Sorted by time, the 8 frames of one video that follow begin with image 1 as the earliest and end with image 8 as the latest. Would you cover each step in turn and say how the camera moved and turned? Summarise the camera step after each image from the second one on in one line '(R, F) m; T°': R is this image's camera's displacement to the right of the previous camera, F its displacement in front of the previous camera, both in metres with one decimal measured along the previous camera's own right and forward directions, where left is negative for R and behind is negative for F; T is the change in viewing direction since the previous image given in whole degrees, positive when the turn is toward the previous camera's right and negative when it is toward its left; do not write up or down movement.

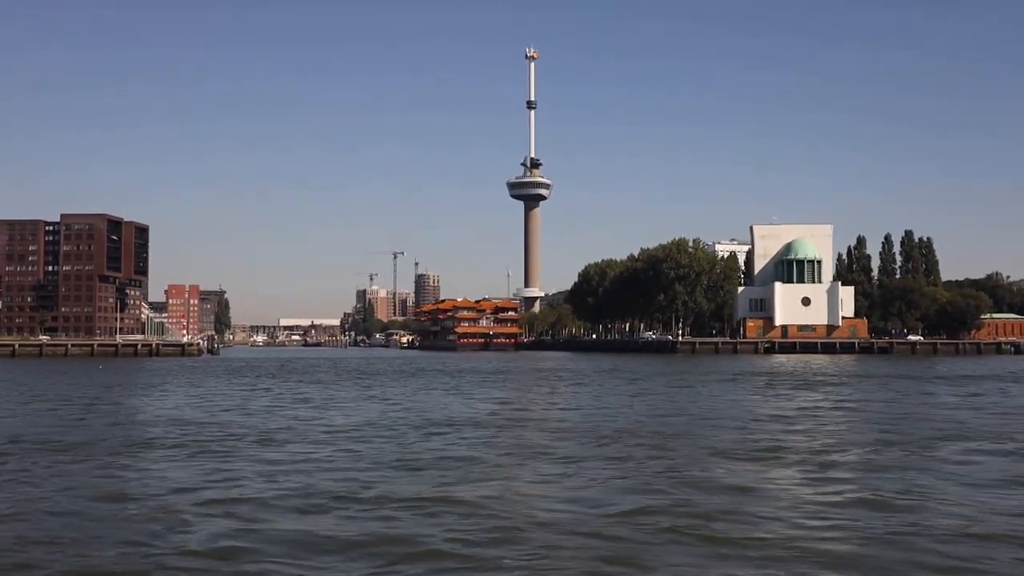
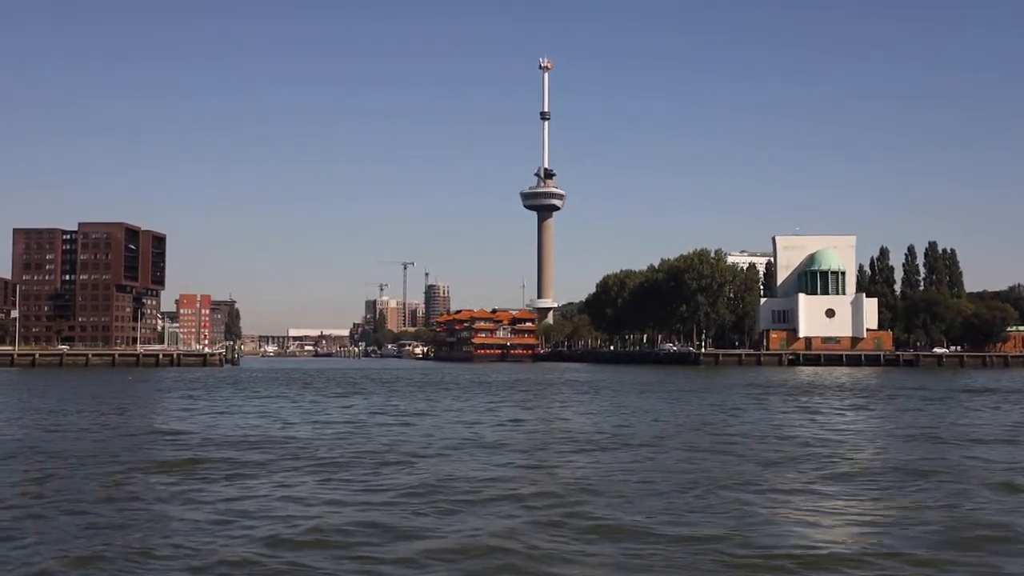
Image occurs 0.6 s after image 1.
(-1.1, +0.7) m; 0°
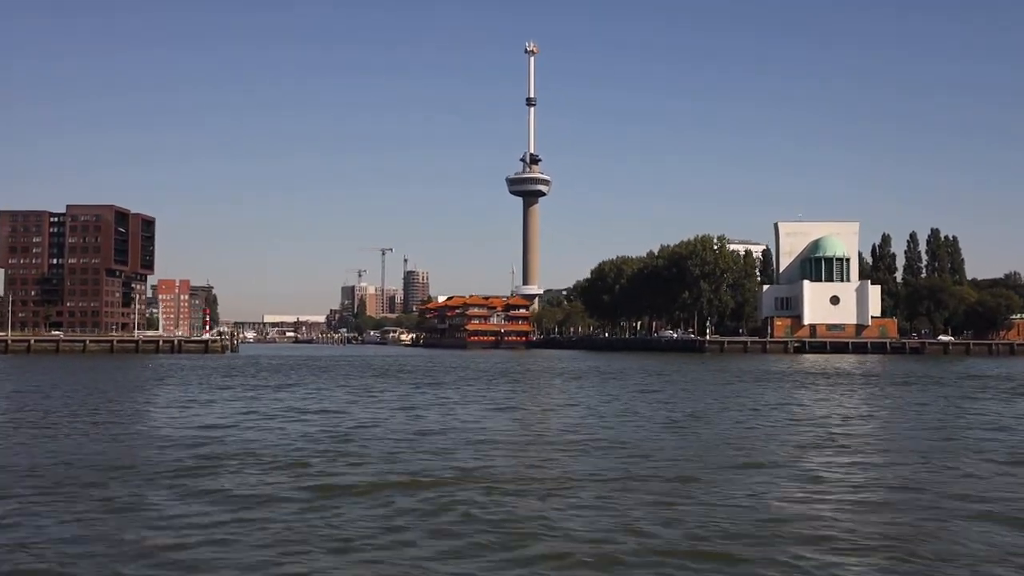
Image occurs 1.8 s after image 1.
(-2.3, +1.4) m; +2°
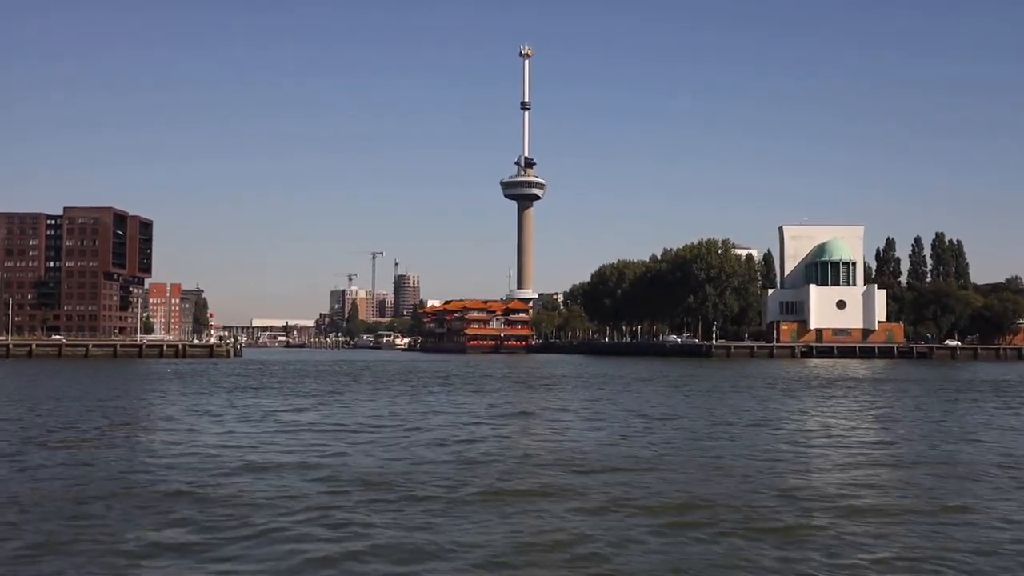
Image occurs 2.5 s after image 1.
(-1.4, +0.8) m; +1°
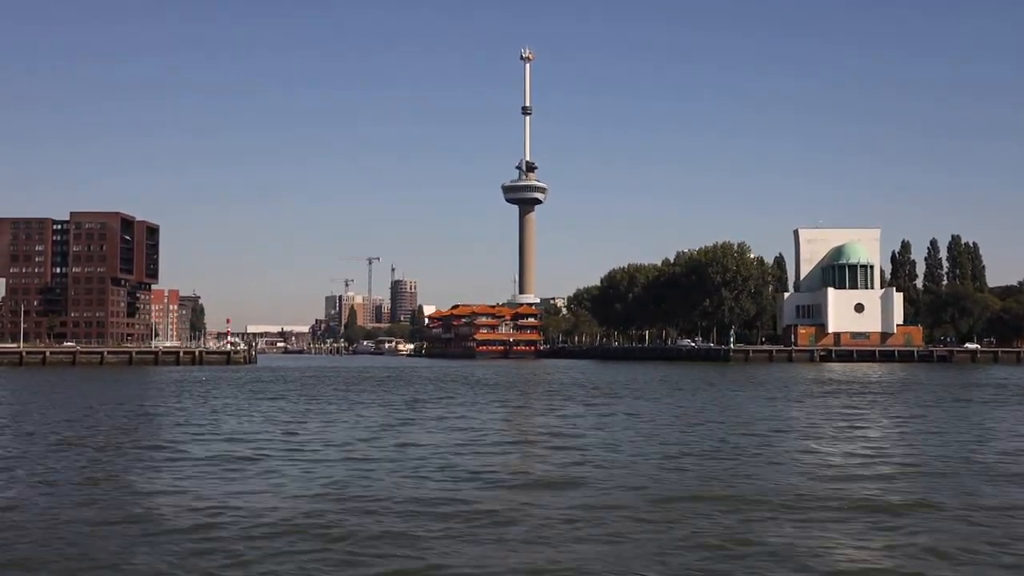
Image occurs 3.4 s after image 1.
(-1.8, +1.0) m; +1°
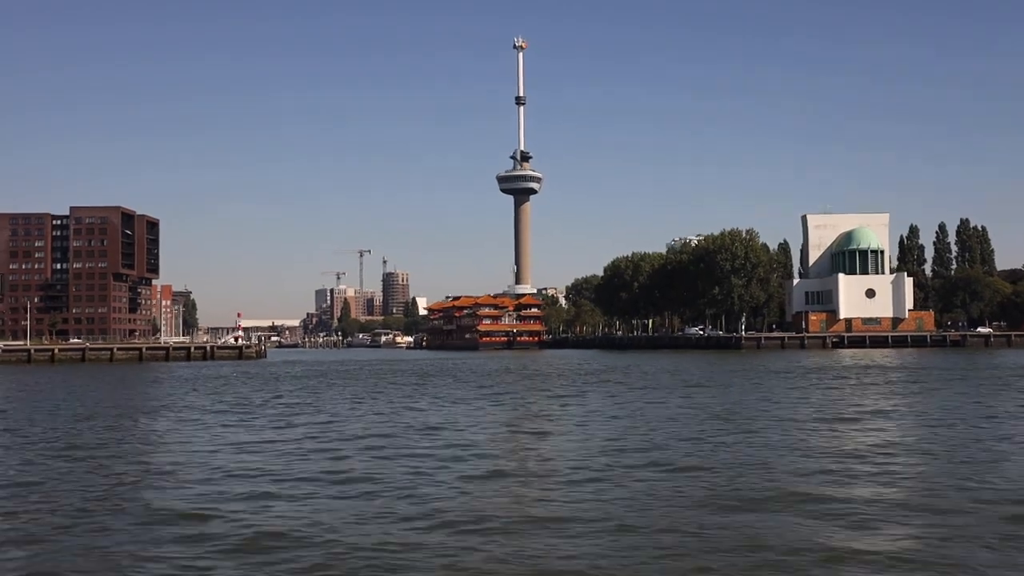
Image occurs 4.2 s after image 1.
(-1.6, +0.9) m; +1°
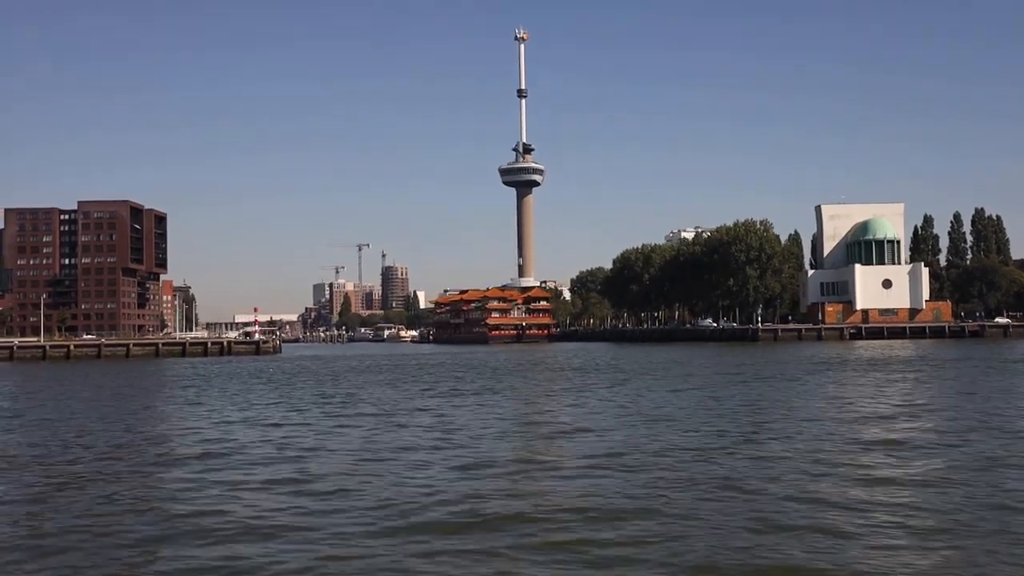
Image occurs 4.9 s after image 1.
(-1.4, +0.8) m; 0°
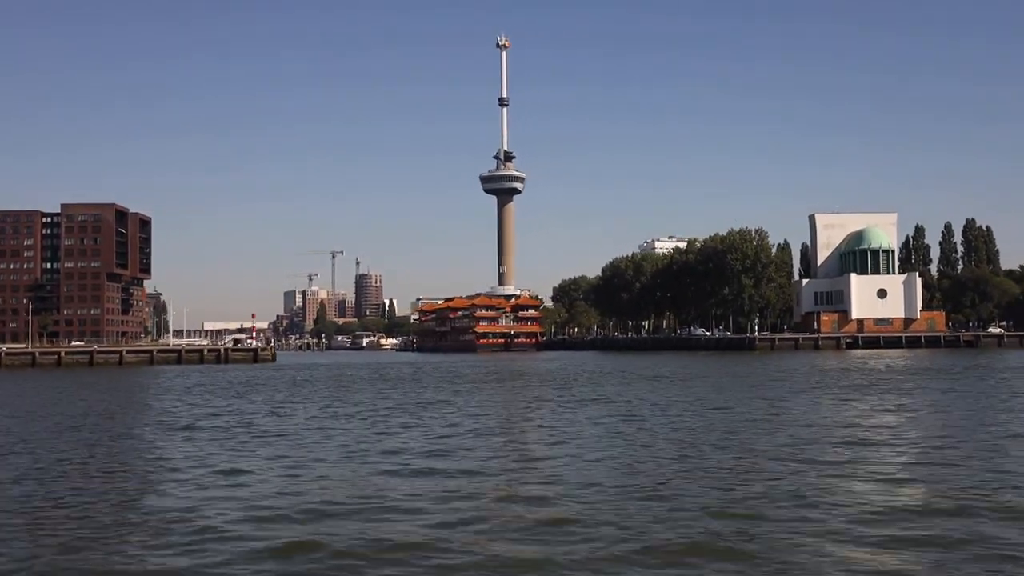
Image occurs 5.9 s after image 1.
(-1.9, +1.1) m; +2°
